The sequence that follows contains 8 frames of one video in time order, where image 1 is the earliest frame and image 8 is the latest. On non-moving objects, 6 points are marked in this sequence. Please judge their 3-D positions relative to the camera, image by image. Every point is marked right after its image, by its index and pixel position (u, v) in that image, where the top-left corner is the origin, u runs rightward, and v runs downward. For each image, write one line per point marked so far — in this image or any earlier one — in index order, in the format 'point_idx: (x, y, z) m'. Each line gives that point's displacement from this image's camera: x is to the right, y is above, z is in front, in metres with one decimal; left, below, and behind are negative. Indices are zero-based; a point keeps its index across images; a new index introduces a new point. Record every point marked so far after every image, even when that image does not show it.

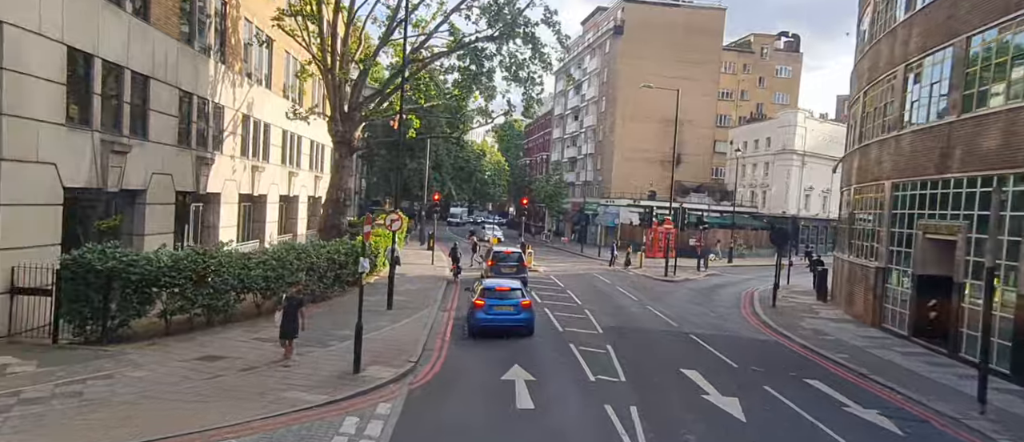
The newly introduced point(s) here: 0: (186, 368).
0: (-5.6, -2.5, +11.7) m
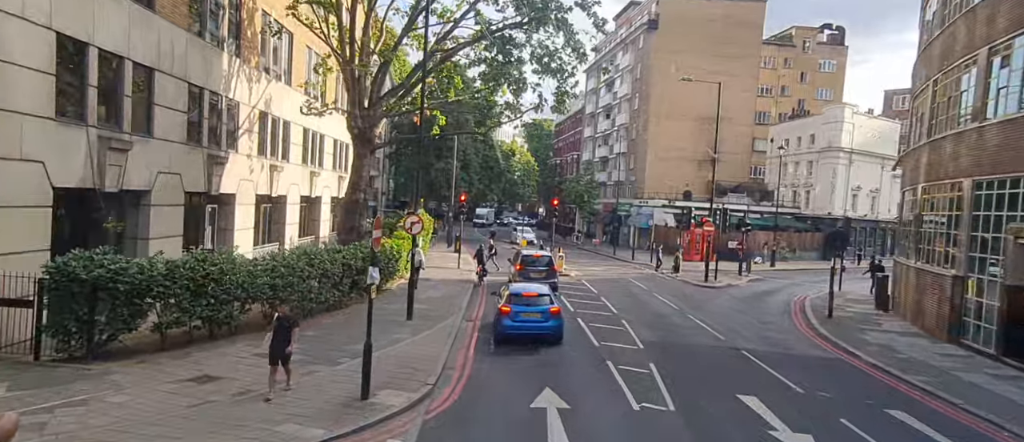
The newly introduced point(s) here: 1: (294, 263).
0: (-5.2, -2.6, +10.3) m
1: (-5.1, -1.0, +15.8) m
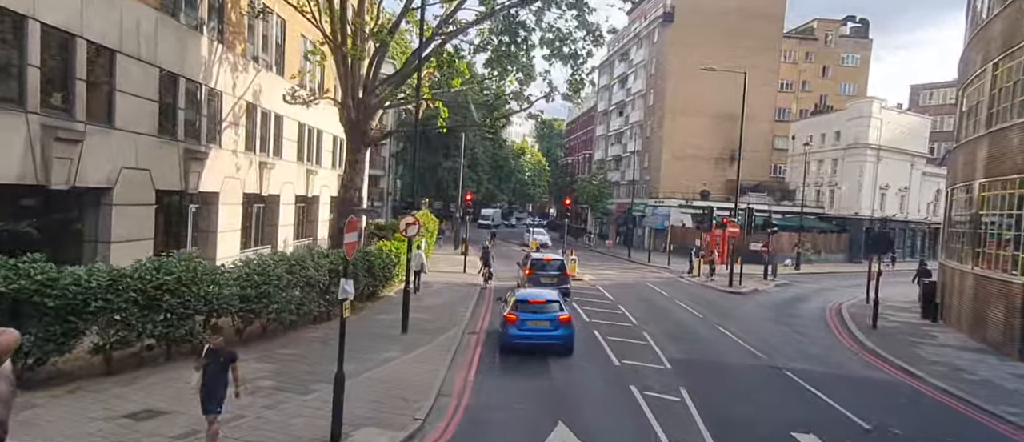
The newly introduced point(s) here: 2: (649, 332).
0: (-5.1, -2.6, +8.4) m
1: (-4.9, -1.0, +13.9) m
2: (+3.8, -3.0, +18.6) m
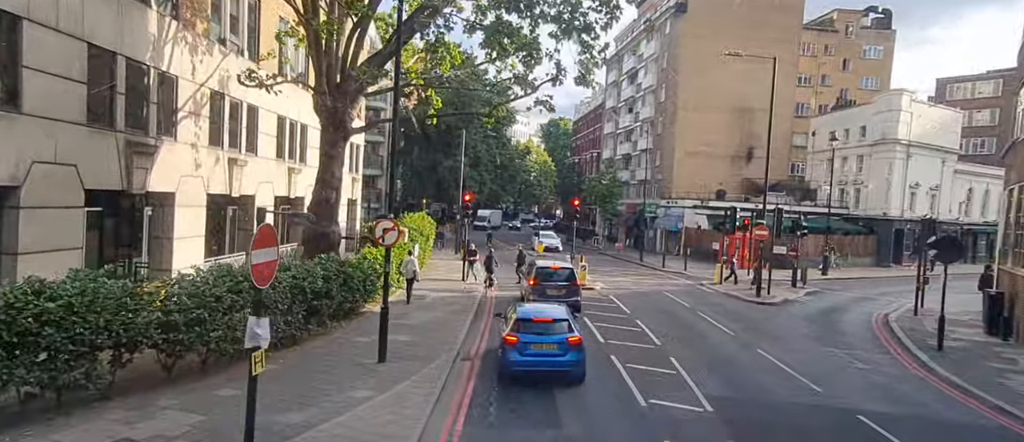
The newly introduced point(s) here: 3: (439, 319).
0: (-5.2, -2.7, +5.6) m
1: (-4.9, -1.1, +11.0) m
2: (+3.8, -3.1, +15.7) m
3: (-2.0, -2.7, +18.7) m
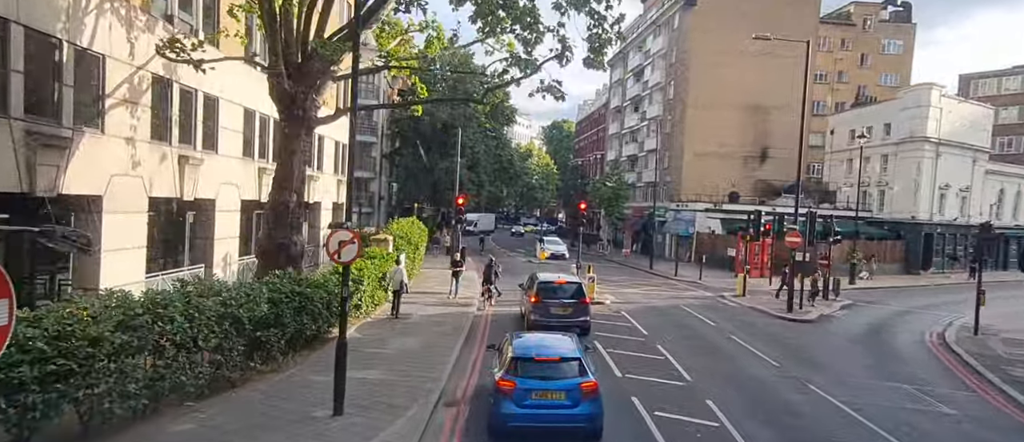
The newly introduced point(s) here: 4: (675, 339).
0: (-5.2, -2.8, +2.5) m
1: (-5.0, -1.2, +8.0) m
2: (+3.7, -3.3, +12.6) m
3: (-2.0, -2.9, +15.6) m
4: (+4.4, -3.2, +18.4) m
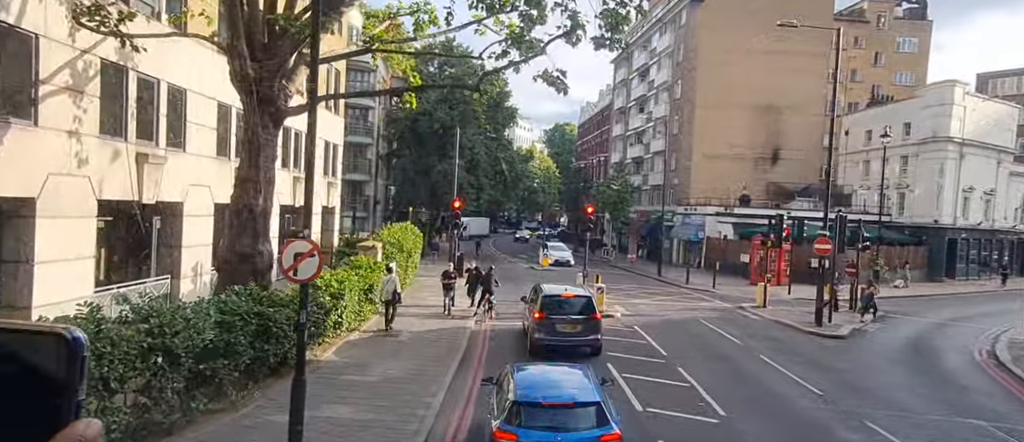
0: (-5.2, -2.9, +0.4) m
1: (-5.0, -1.3, +5.9) m
2: (+3.8, -3.3, +10.5) m
3: (-2.0, -3.0, +13.5) m
4: (+4.4, -3.3, +16.2) m
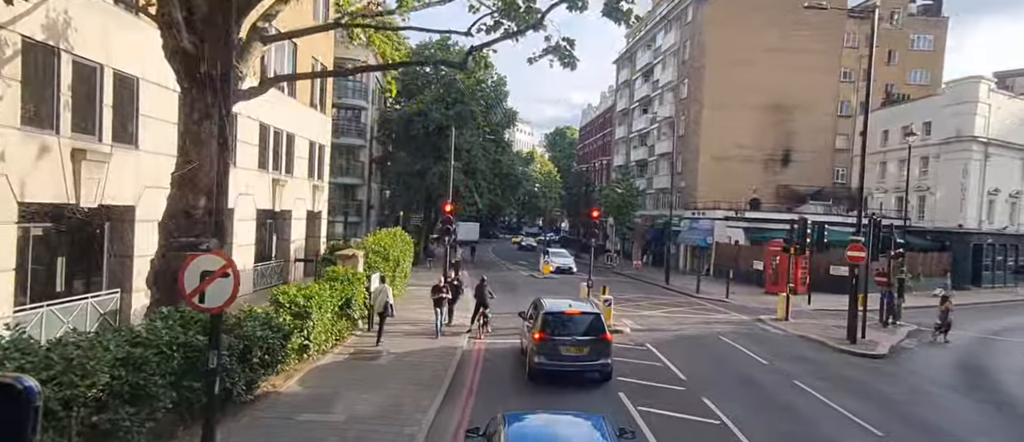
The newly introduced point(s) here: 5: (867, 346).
0: (-5.3, -2.9, -1.8) m
1: (-5.1, -1.4, +3.7) m
2: (+3.7, -3.4, +8.3) m
3: (-2.1, -3.1, +11.3) m
4: (+4.4, -3.4, +14.0) m
5: (+9.7, -3.5, +18.7) m
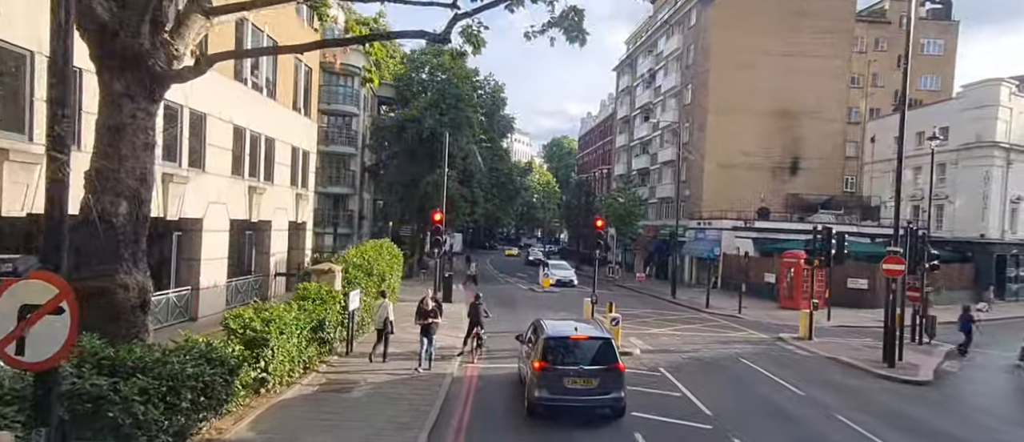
0: (-5.4, -2.8, -3.8) m
1: (-5.1, -1.4, +1.7) m
2: (+3.6, -3.5, +6.3) m
3: (-2.2, -3.2, +9.3) m
4: (+4.3, -3.6, +12.0) m
5: (+9.6, -3.7, +16.6) m
